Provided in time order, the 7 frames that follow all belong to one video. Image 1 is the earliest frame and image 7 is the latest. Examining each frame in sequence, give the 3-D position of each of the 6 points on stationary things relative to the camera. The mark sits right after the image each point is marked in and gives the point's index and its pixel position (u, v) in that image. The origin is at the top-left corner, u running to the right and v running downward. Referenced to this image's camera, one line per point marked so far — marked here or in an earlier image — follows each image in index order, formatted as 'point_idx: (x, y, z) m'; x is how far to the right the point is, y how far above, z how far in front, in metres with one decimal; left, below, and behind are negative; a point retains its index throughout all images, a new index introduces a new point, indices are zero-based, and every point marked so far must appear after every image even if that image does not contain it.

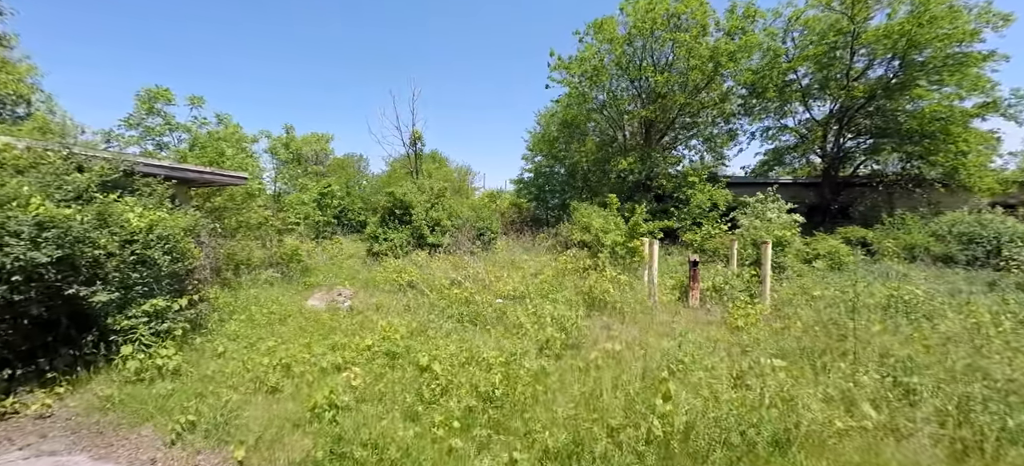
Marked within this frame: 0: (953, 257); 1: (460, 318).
0: (+9.6, -0.5, +8.6) m
1: (-0.7, -1.1, +5.3) m
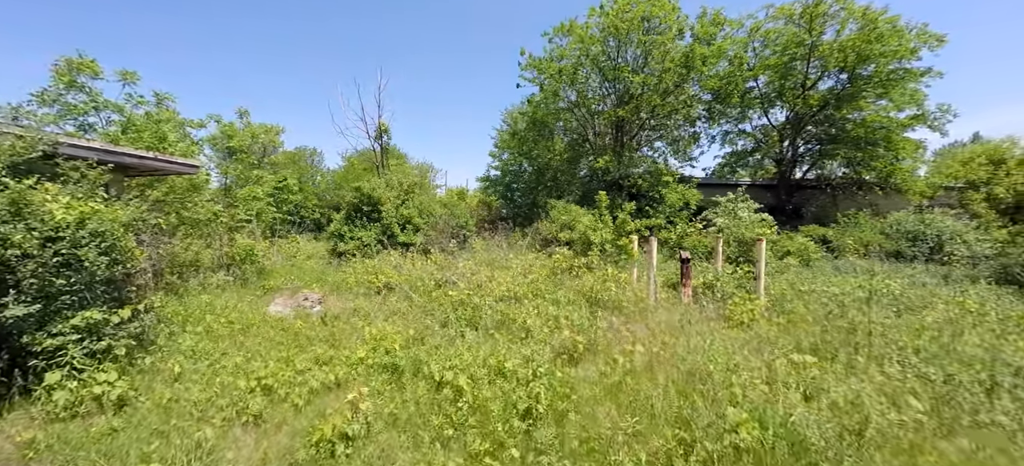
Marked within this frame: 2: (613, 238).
0: (+9.1, -0.5, +9.3) m
1: (-0.6, -1.1, +4.8) m
2: (+2.0, -0.1, +7.7) m
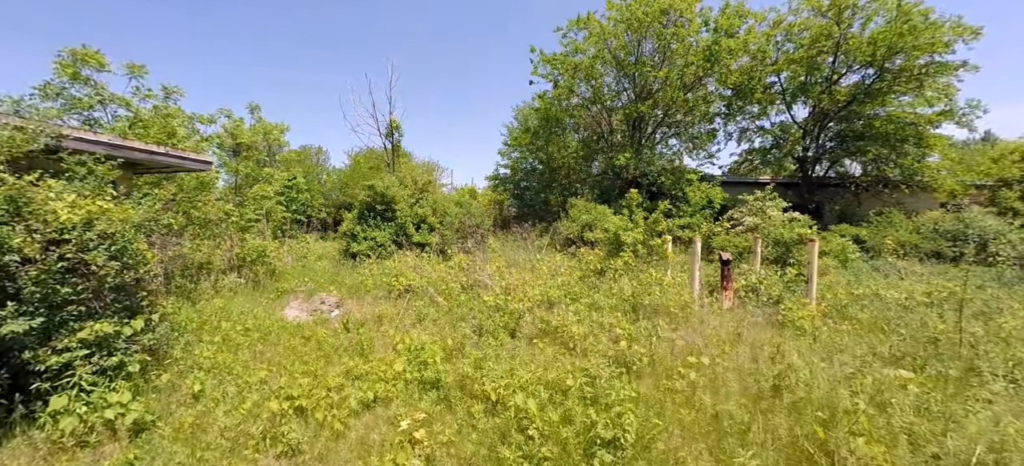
0: (+9.6, -0.4, +8.9) m
1: (-0.2, -1.1, +4.4) m
2: (+2.5, -0.1, +7.3) m
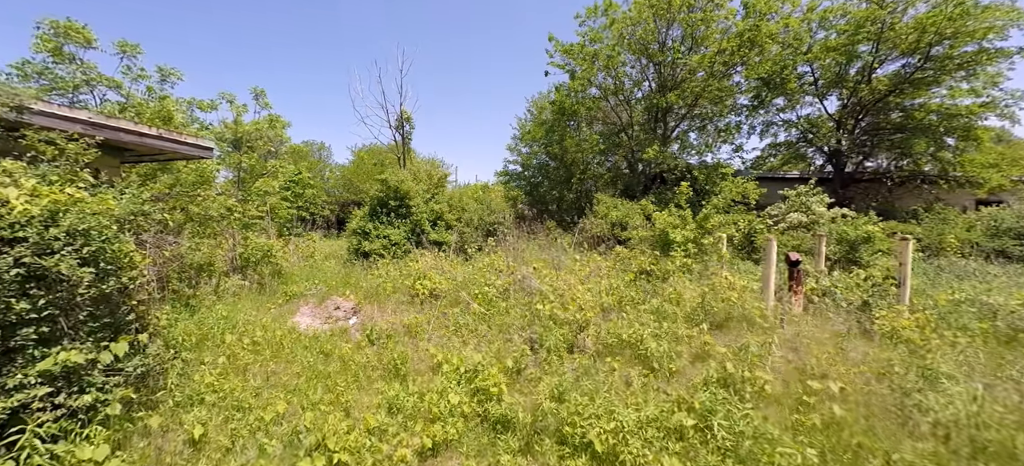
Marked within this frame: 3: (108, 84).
0: (+10.2, -0.4, +8.2) m
1: (+0.4, -1.0, +3.7) m
2: (+3.0, 0.0, +6.6) m
3: (-6.5, +2.4, +6.3) m
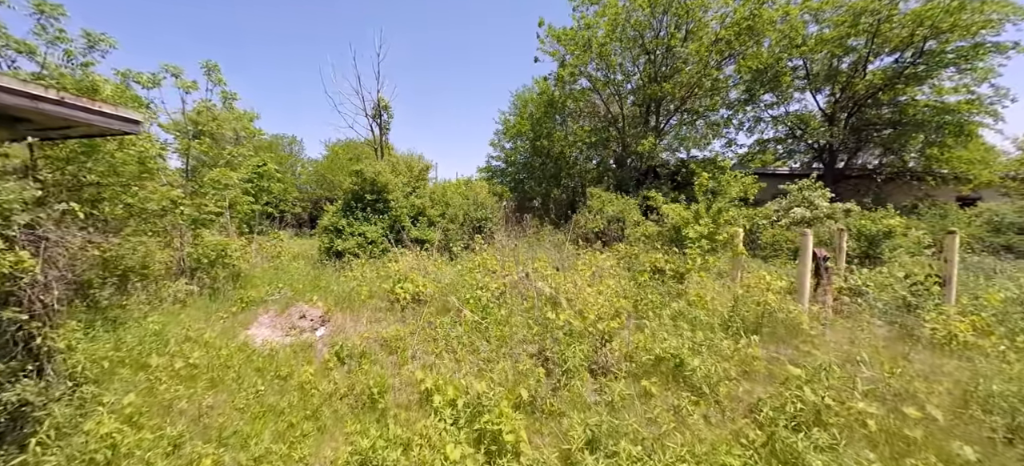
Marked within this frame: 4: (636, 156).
0: (+10.0, -0.3, +7.9) m
1: (+0.5, -1.0, +2.9) m
2: (+3.0, 0.0, +6.0) m
3: (-6.5, +2.4, +5.2) m
4: (+4.1, +2.6, +13.0) m
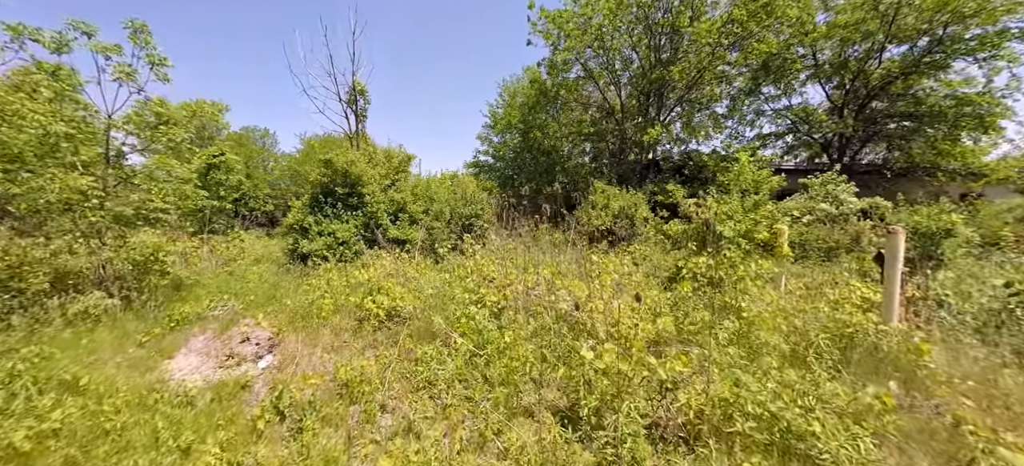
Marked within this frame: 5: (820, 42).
0: (+9.9, -0.3, +7.2) m
1: (+0.6, -1.0, +1.9) m
2: (+2.9, 0.0, +5.0) m
3: (-6.5, +2.4, +3.9) m
4: (+3.8, +2.6, +12.1) m
5: (+9.1, +5.7, +11.7) m
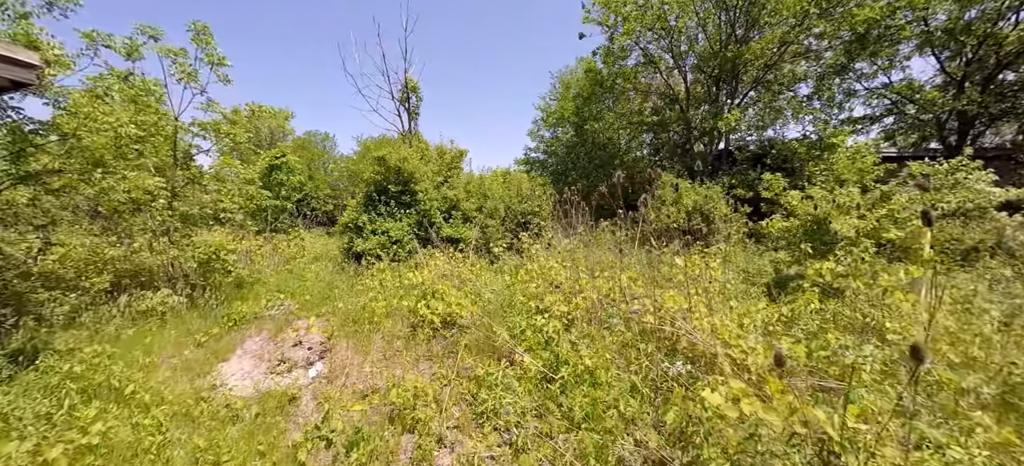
0: (+10.9, -0.2, +5.5) m
1: (+0.9, -0.9, +1.3) m
2: (+3.7, +0.1, +4.1) m
3: (-5.9, +2.4, +4.1) m
4: (+5.4, +2.7, +11.0) m
5: (+10.6, +5.7, +9.9) m
